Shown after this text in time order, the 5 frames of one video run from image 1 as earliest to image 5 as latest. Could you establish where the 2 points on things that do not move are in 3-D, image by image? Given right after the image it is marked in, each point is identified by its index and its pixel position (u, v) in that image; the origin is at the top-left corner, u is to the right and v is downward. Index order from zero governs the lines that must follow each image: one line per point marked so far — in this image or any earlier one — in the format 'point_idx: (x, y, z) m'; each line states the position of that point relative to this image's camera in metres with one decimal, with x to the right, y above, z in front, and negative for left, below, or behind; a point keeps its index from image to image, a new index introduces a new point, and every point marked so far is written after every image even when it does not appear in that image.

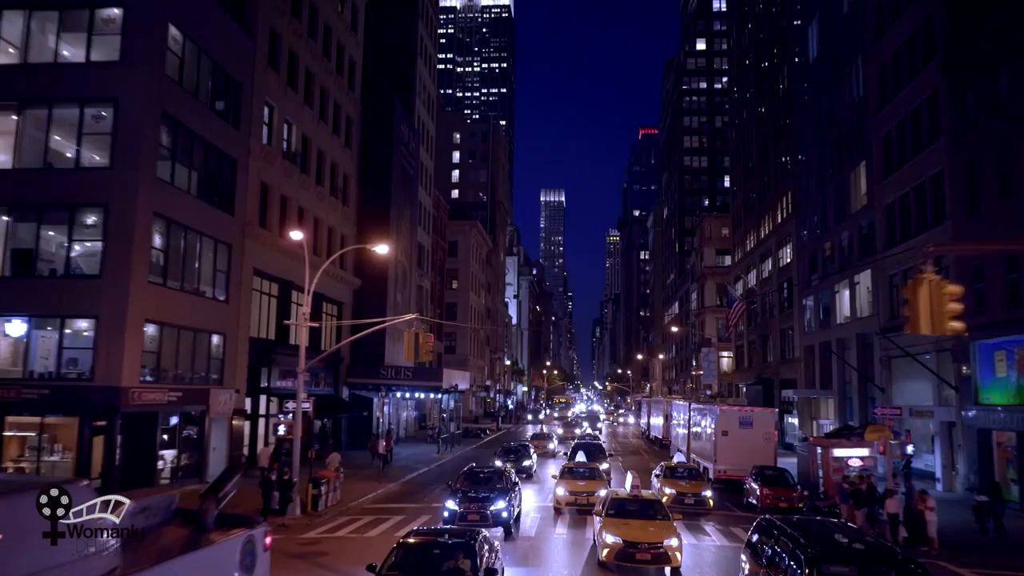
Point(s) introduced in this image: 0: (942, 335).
0: (+5.3, -0.6, +11.9) m
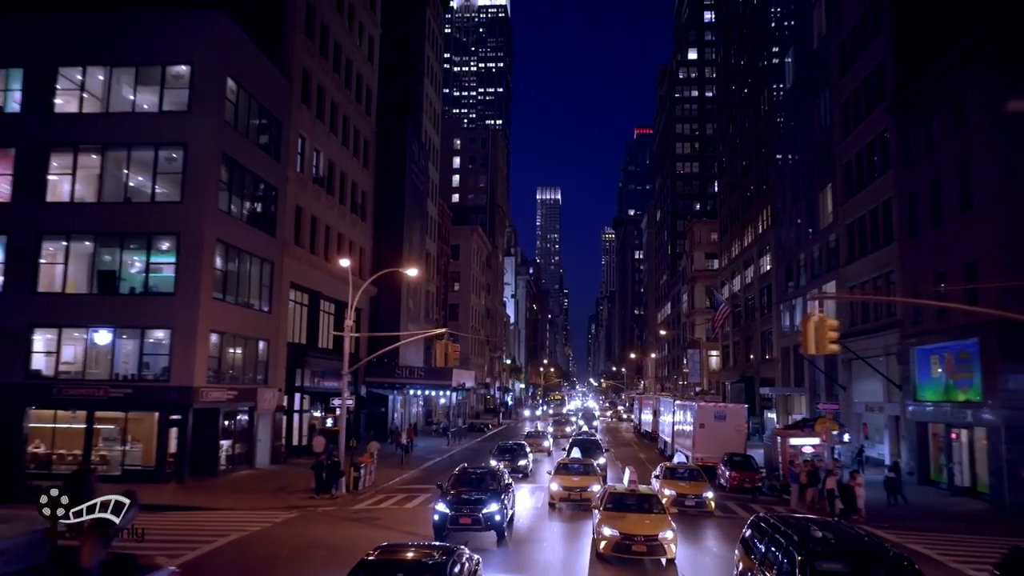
0: (+5.7, -1.2, +17.4) m
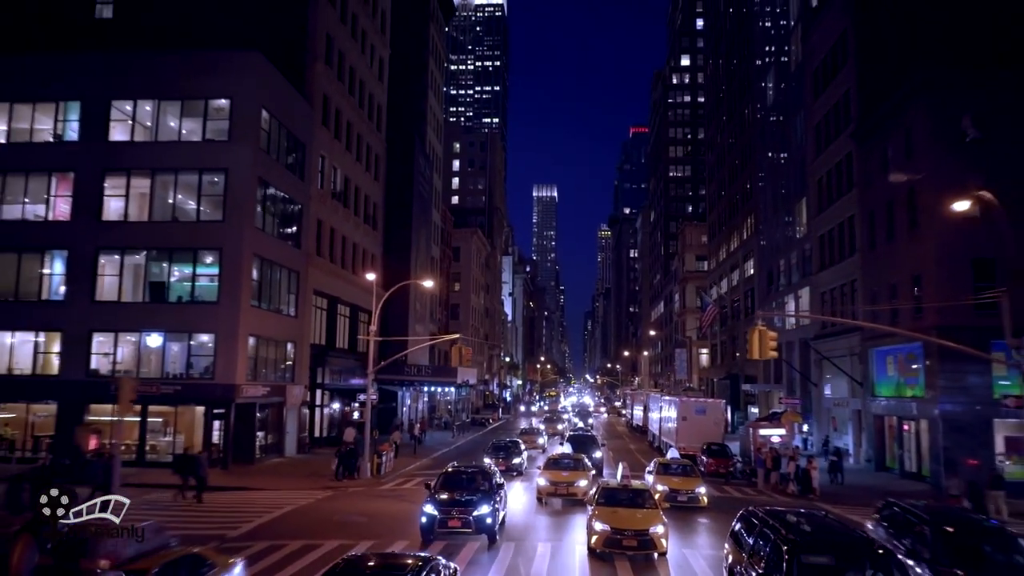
0: (+5.9, -1.6, +22.0) m
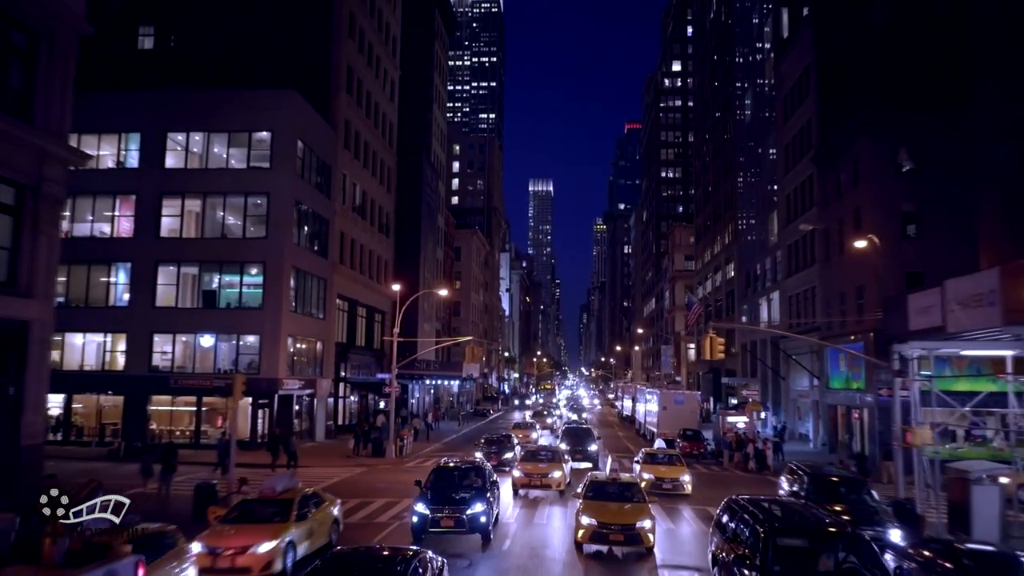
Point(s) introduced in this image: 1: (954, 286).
0: (+6.1, -2.1, +28.4) m
1: (+8.9, +0.1, +19.1) m
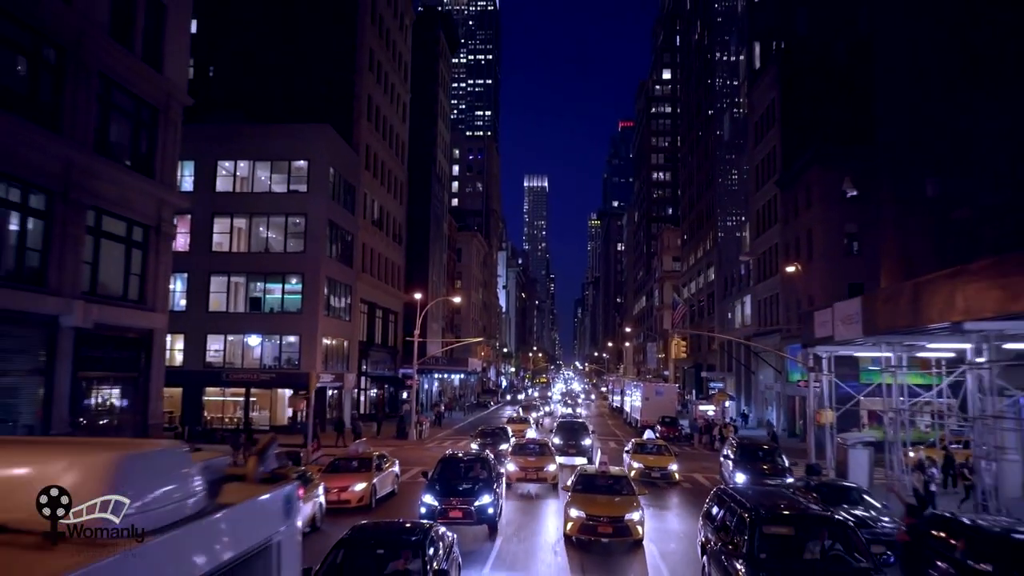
0: (+6.3, -2.6, +35.9) m
1: (+9.2, -0.5, +26.7) m
